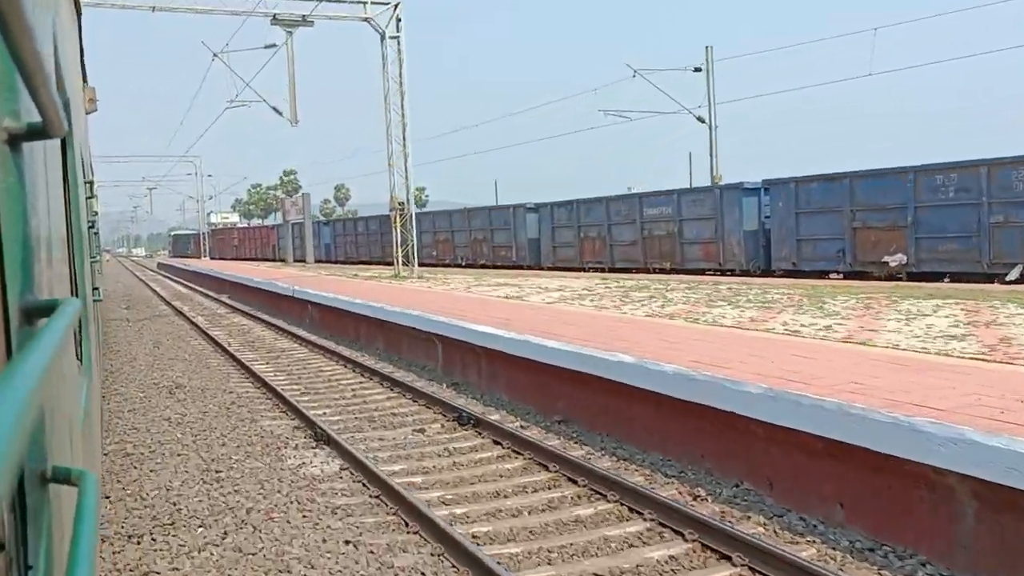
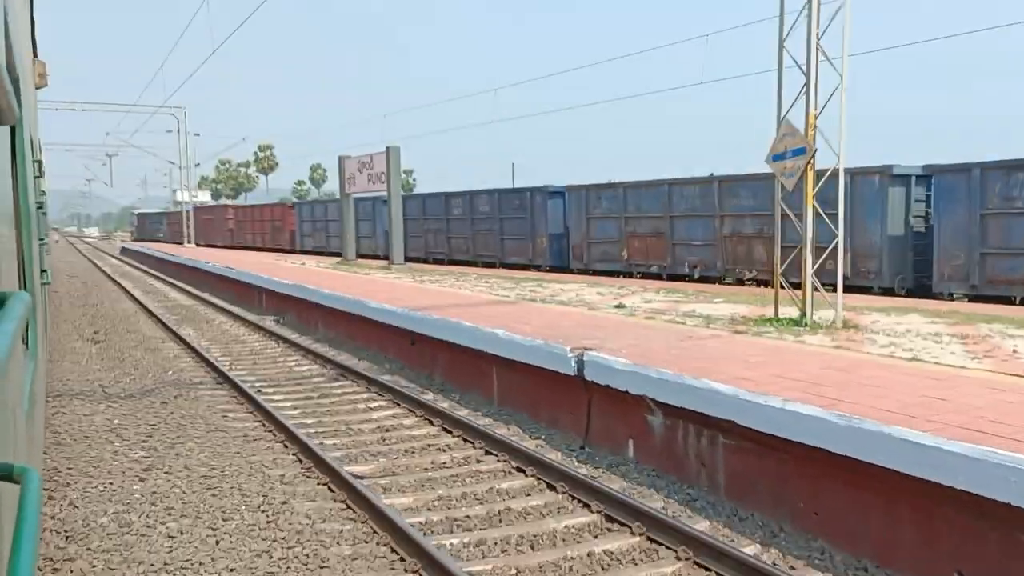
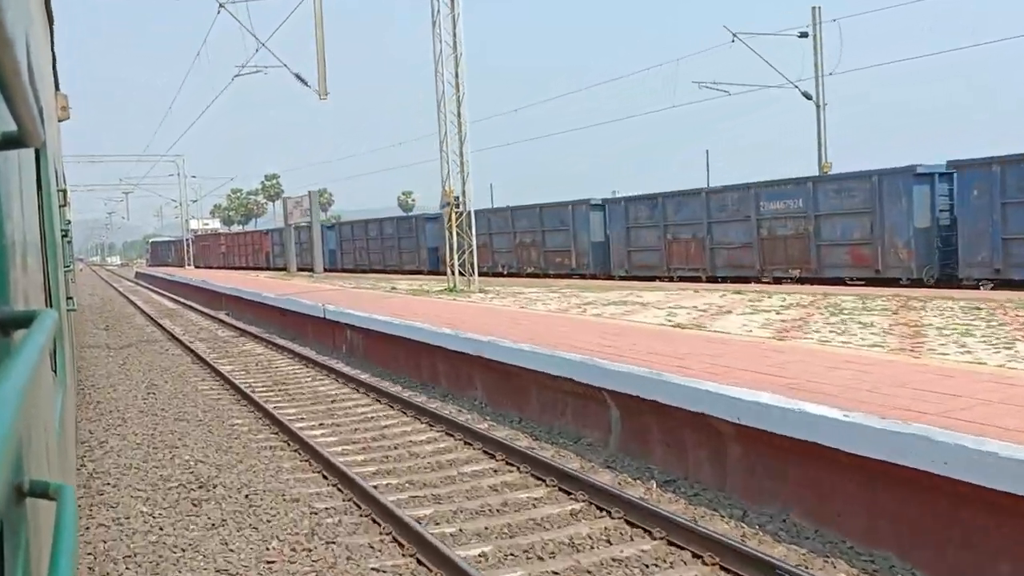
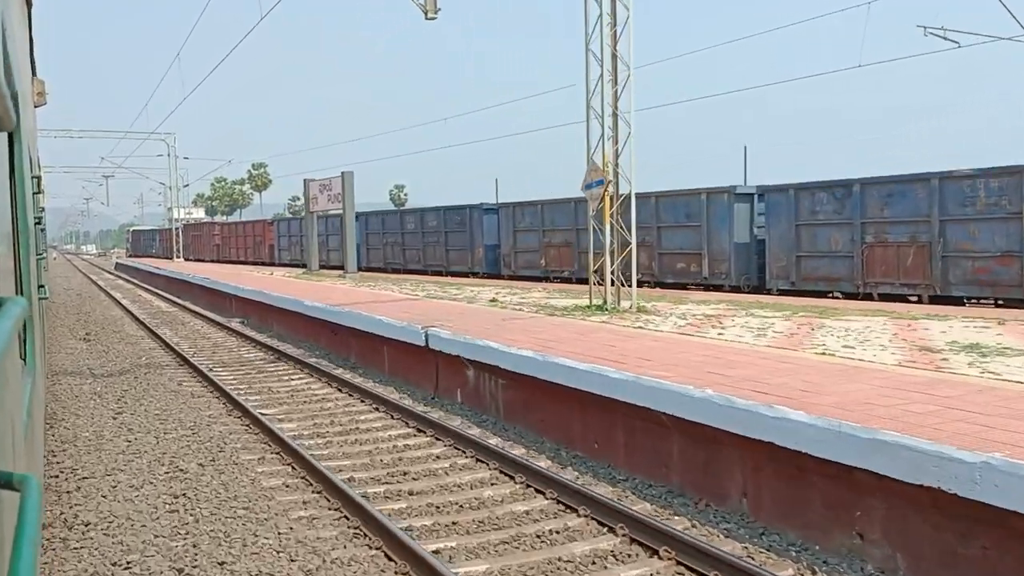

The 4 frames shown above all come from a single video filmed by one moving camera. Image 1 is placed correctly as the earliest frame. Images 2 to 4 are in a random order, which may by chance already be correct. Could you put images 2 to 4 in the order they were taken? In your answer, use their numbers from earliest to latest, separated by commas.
3, 4, 2
